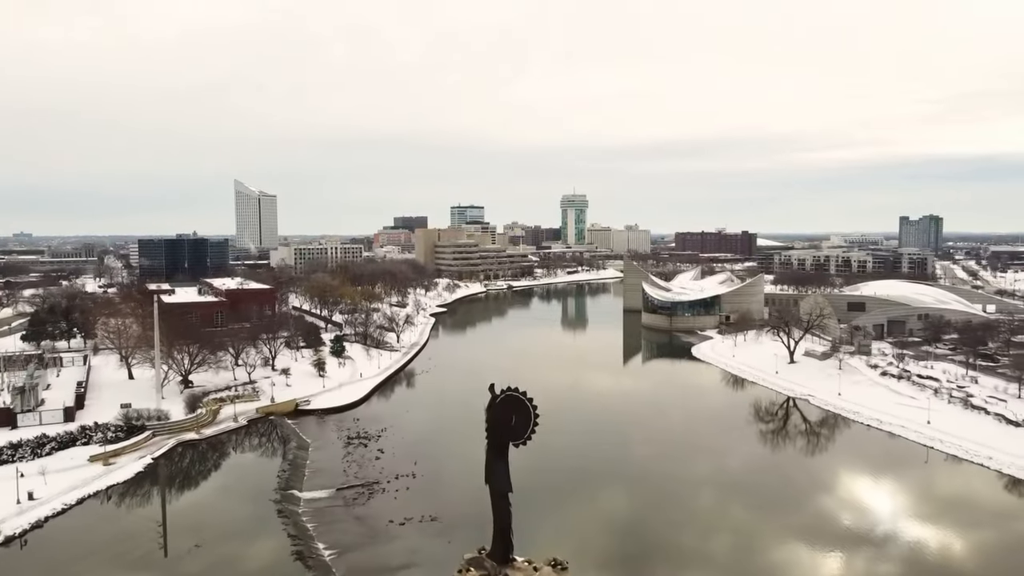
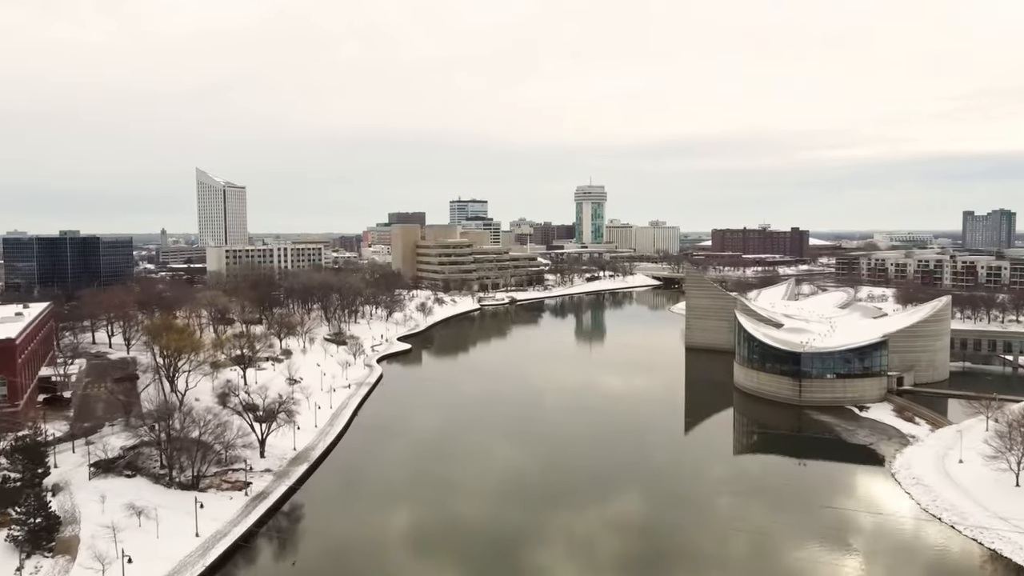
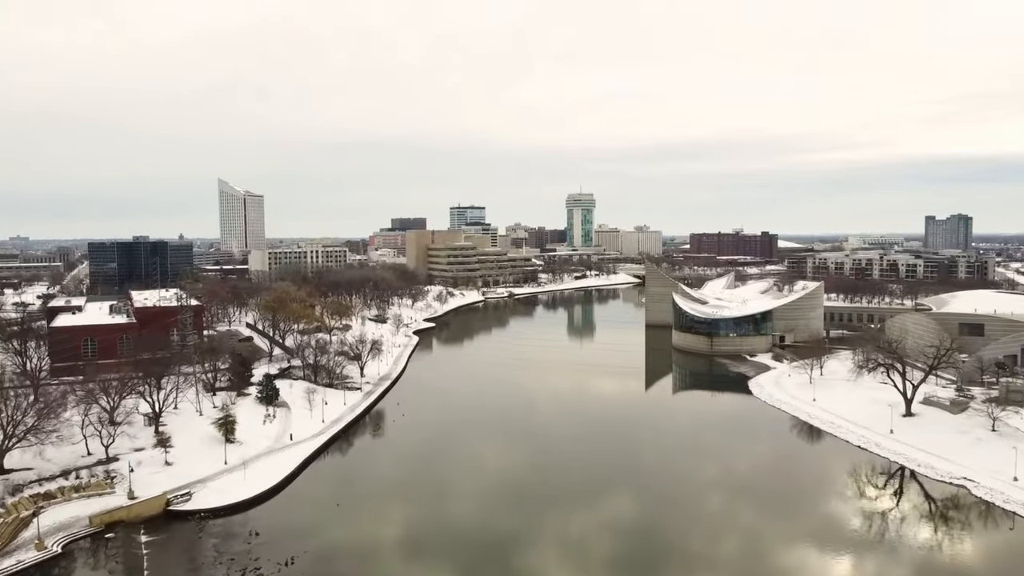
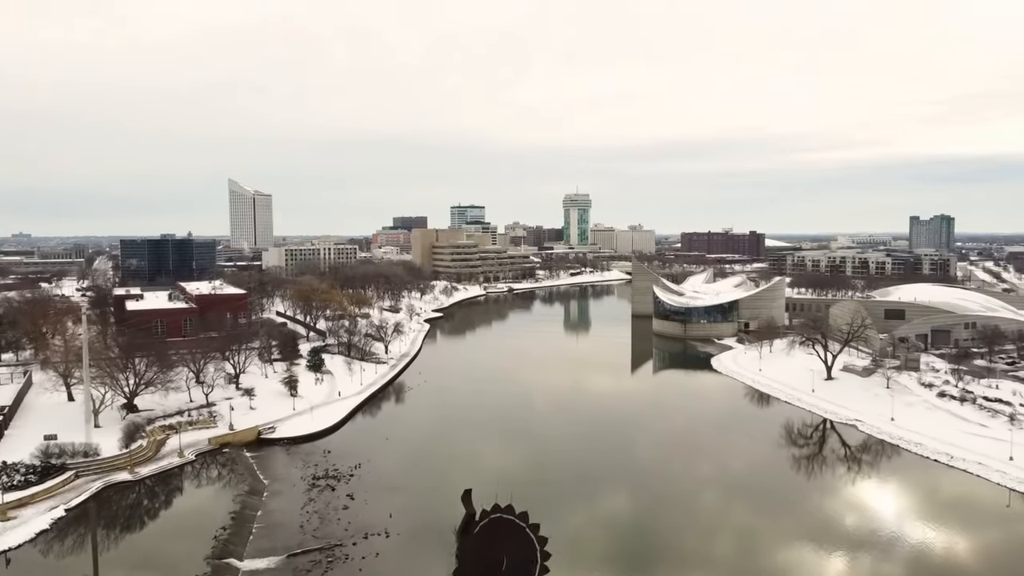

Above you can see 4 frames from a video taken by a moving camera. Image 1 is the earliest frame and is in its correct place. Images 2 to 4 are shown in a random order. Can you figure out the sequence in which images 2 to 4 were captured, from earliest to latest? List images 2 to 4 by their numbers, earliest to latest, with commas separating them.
4, 3, 2
